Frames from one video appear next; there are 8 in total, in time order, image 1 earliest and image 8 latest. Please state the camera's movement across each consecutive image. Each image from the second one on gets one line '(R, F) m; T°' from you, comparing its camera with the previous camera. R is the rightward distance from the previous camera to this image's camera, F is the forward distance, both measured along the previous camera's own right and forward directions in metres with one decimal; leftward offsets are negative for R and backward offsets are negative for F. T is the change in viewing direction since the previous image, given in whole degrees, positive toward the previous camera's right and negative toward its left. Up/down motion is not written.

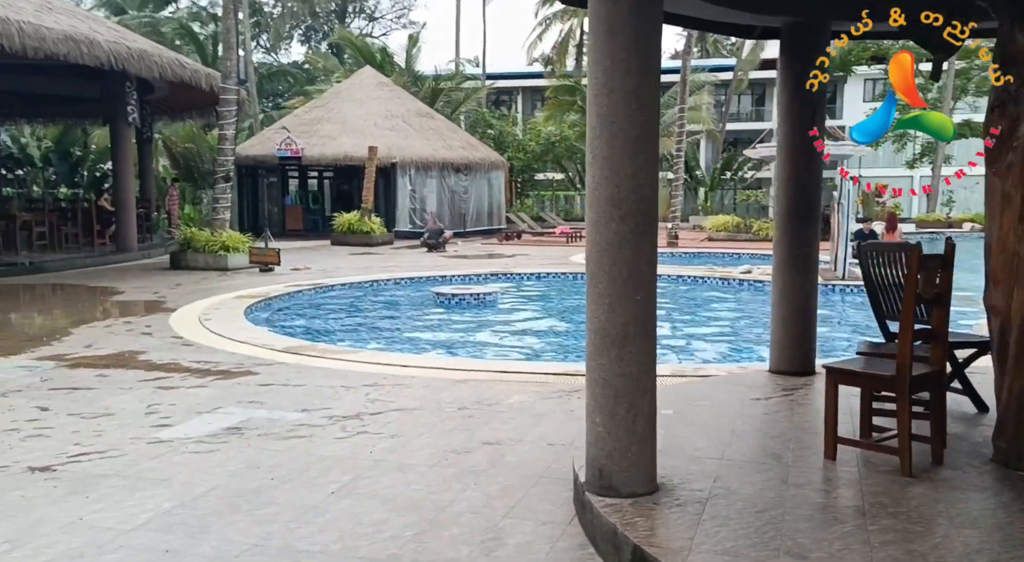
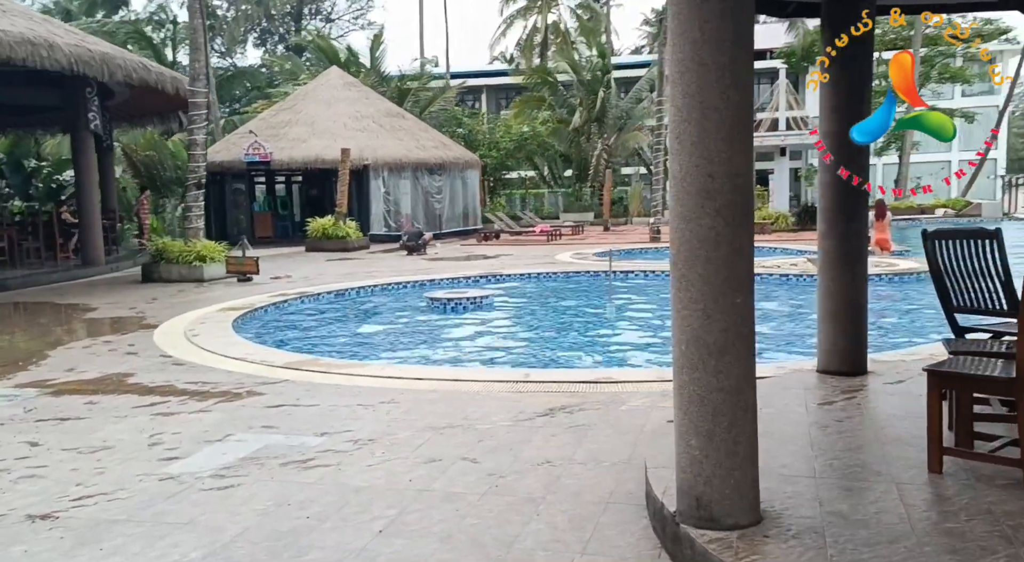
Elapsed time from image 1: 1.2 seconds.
(-0.4, +0.5) m; +2°
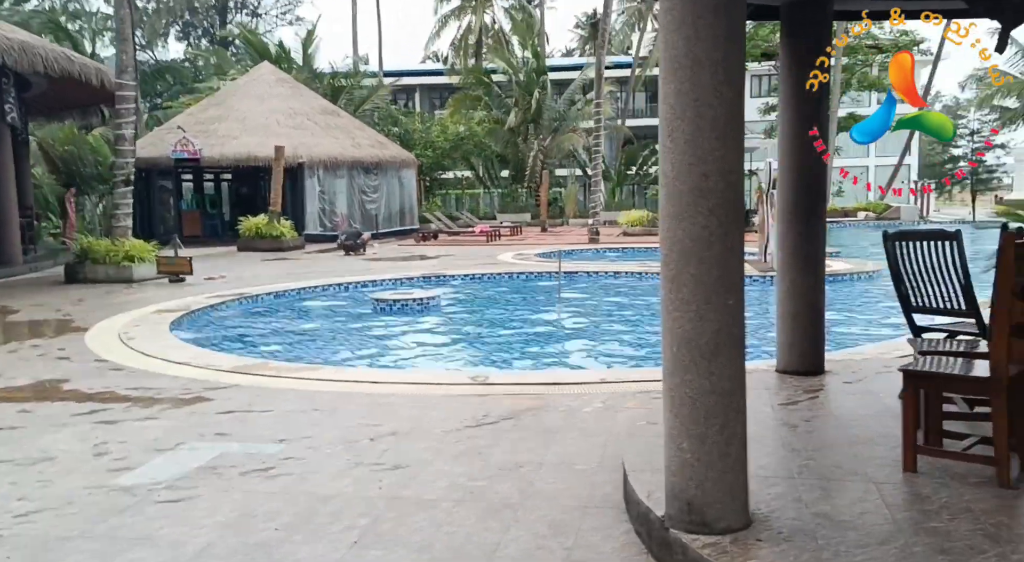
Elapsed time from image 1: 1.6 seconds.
(-0.2, +0.1) m; +4°
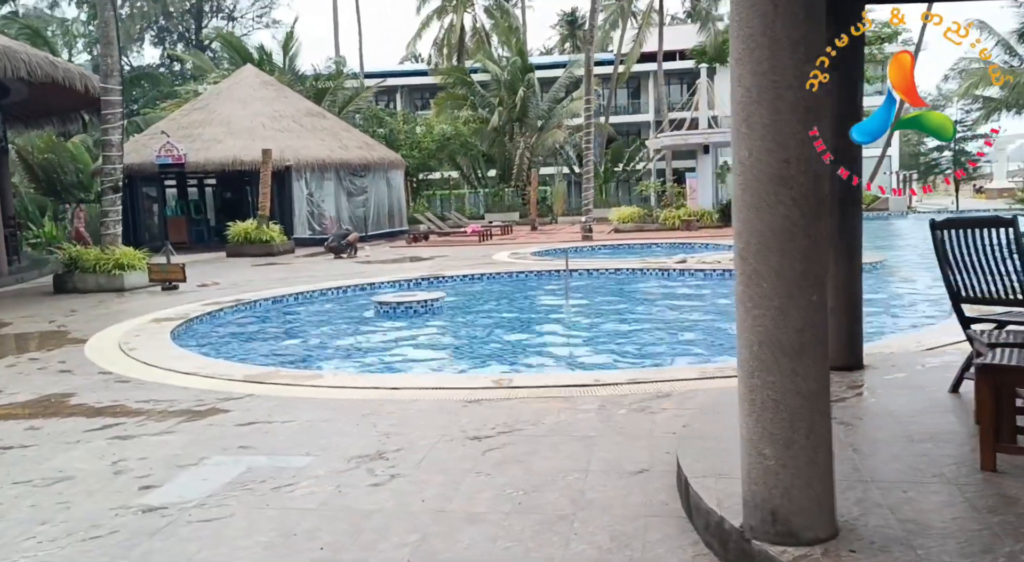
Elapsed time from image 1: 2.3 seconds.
(-0.3, +0.2) m; +1°
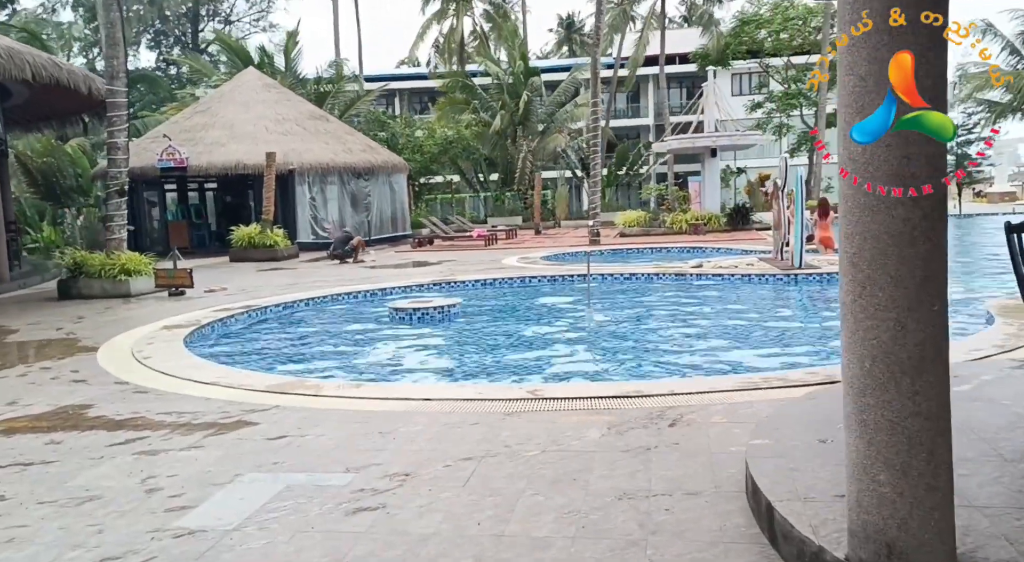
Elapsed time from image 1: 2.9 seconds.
(-0.3, +0.3) m; 0°
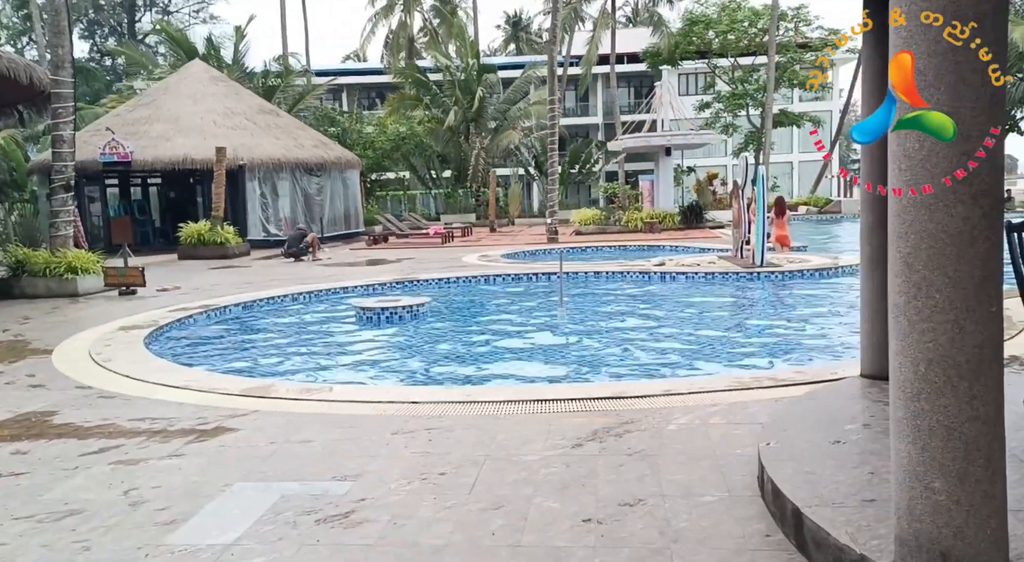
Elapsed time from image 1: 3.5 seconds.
(-0.3, +0.2) m; +3°
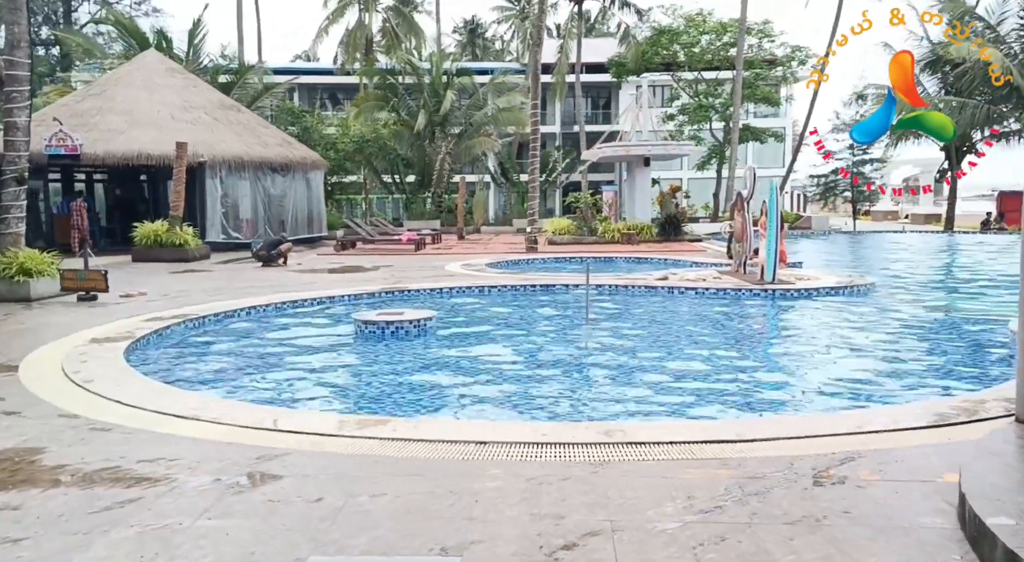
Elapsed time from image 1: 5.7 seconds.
(-0.9, +1.0) m; +4°
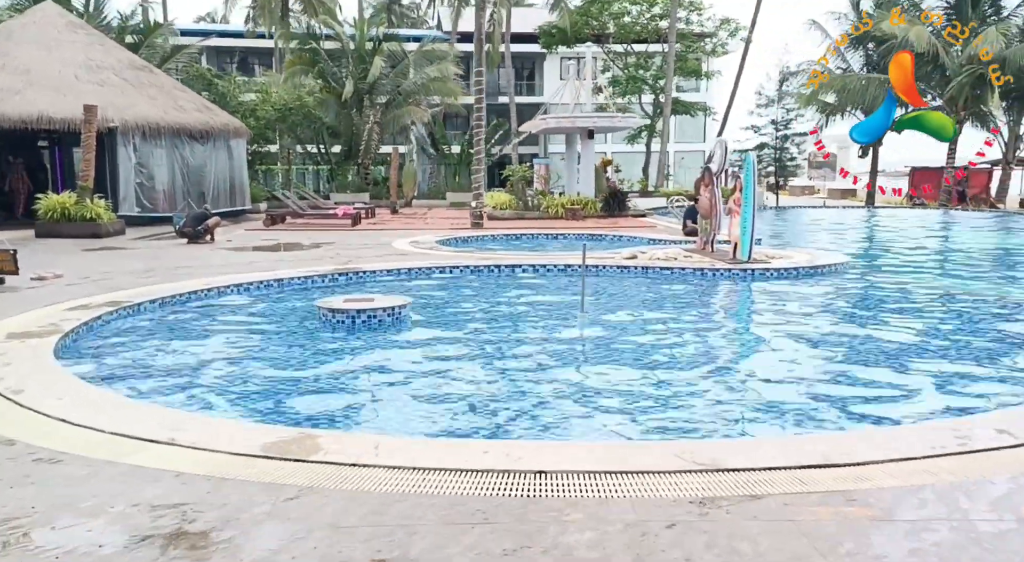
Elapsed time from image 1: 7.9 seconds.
(-0.7, +1.1) m; +5°
